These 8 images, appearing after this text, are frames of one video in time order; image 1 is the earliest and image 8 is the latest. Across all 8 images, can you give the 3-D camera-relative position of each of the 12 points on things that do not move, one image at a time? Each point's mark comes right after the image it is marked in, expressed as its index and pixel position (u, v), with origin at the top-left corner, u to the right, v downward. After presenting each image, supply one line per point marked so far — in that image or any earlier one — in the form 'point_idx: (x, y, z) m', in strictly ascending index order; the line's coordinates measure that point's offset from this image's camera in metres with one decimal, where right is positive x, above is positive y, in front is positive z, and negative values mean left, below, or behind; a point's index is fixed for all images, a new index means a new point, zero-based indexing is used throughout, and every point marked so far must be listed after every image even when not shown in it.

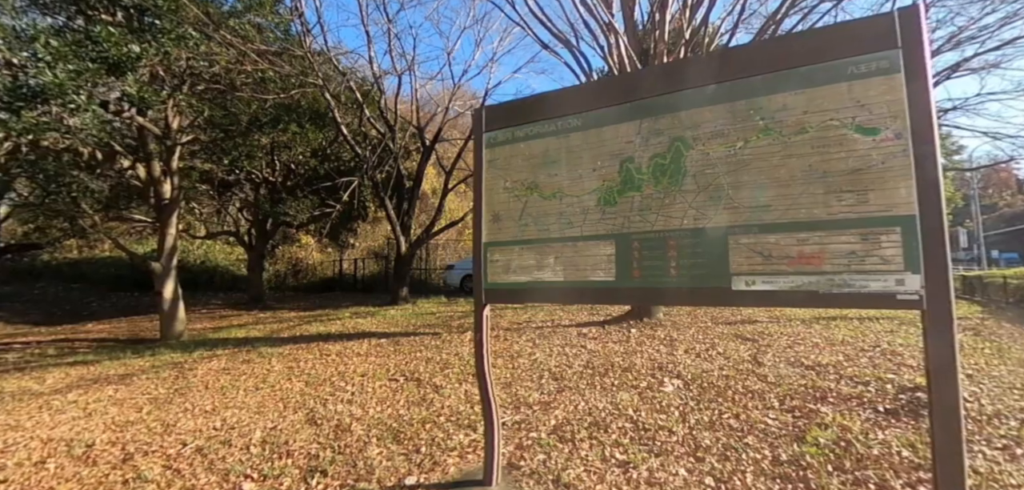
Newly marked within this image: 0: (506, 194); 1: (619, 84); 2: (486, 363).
0: (0.0, +0.3, +3.3) m
1: (+0.7, +1.0, +2.8) m
2: (-0.2, -0.8, +3.1) m
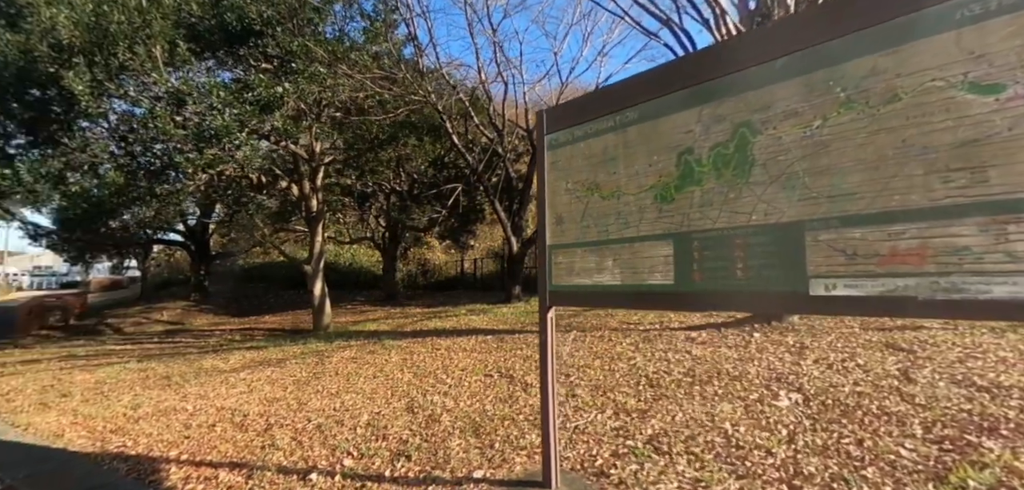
0: (+0.4, +0.3, +3.2) m
1: (+1.0, +1.0, +2.6) m
2: (+0.2, -0.9, +3.1) m
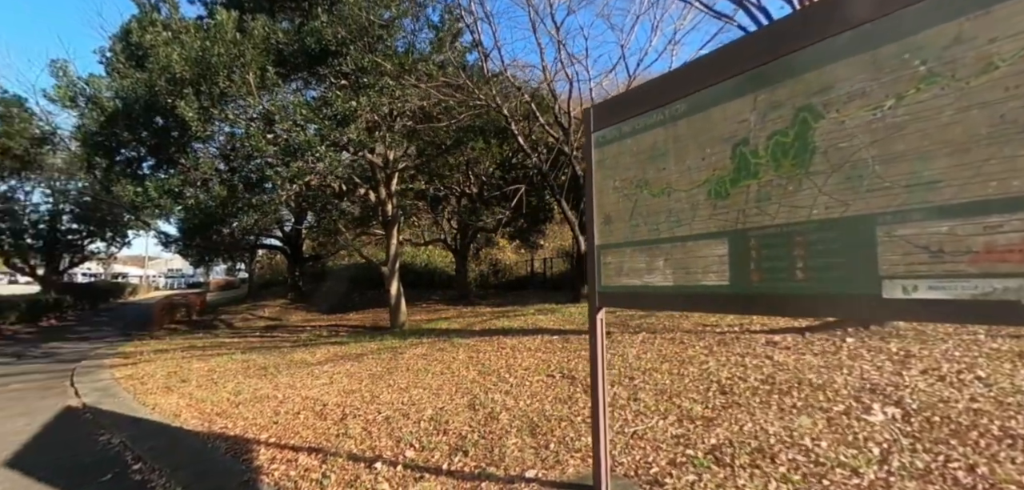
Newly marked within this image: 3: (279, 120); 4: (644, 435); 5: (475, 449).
0: (+0.7, +0.3, +3.2) m
1: (+1.2, +1.0, +2.4) m
2: (+0.6, -0.8, +3.1) m
3: (-4.2, +2.2, +8.2) m
4: (+1.2, -1.7, +4.0) m
5: (-0.3, -1.8, +3.9) m
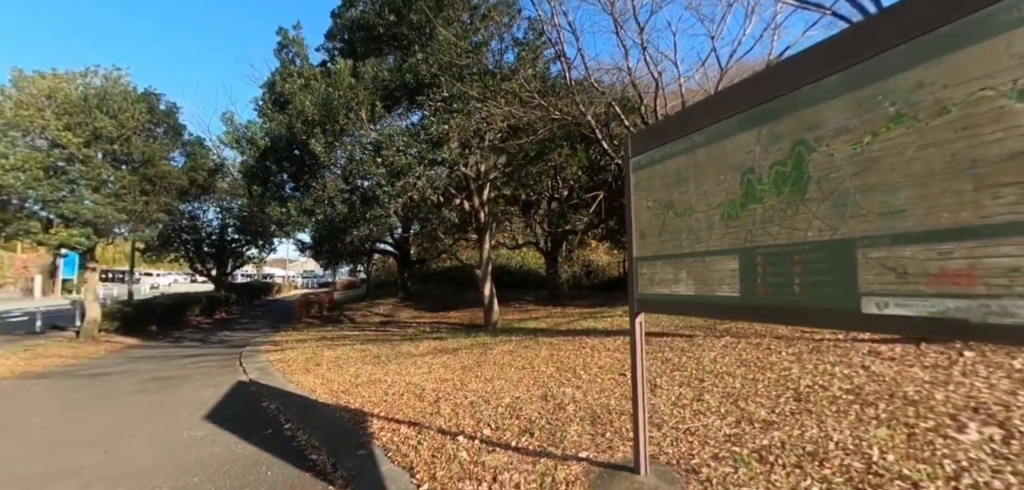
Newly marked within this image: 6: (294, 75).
0: (+1.1, +0.2, +3.6) m
1: (+1.4, +0.9, +2.7) m
2: (+1.0, -0.9, +3.5) m
3: (-2.6, +2.0, +9.5) m
4: (+1.7, -1.8, +4.3) m
5: (+0.3, -1.9, +4.5) m
6: (-5.1, +4.0, +10.7) m
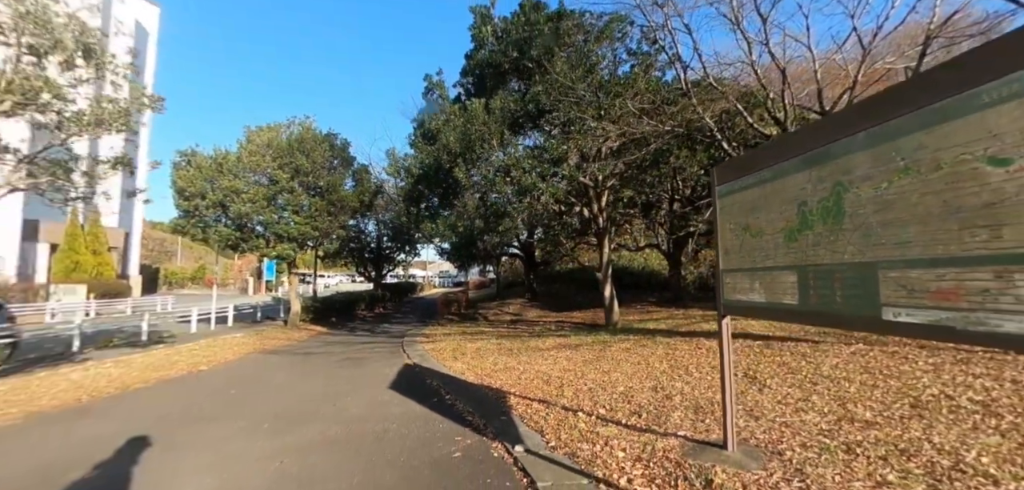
0: (+2.1, +0.1, +4.2) m
1: (+2.1, +0.8, +3.4) m
2: (+2.0, -1.1, +4.2) m
3: (+0.1, +1.9, +11.0) m
4: (+3.0, -1.9, +4.7) m
5: (+1.6, -2.0, +5.4) m
6: (-2.0, +3.7, +12.8) m
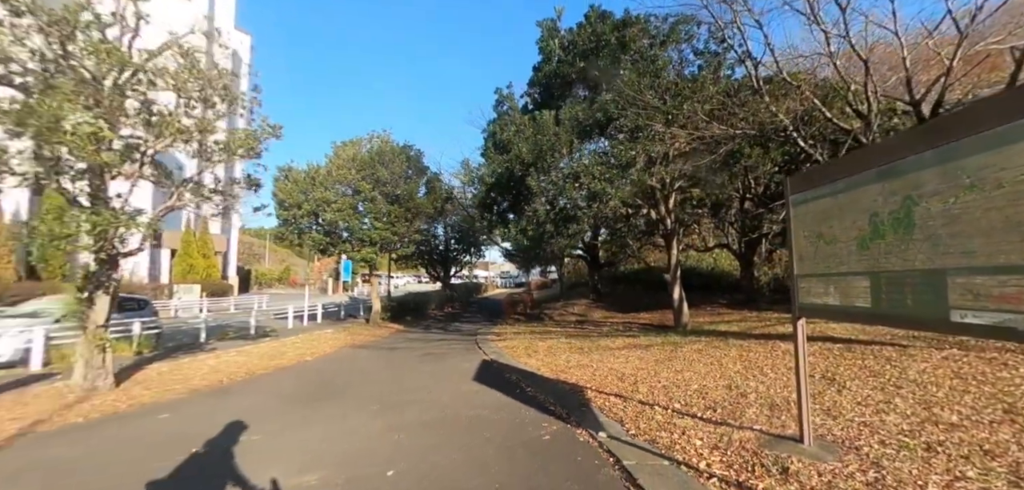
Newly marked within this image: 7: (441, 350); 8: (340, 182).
0: (+3.0, 0.0, +4.5) m
1: (+2.9, +0.7, +3.6) m
2: (+2.9, -1.1, +4.5) m
3: (+1.8, +1.8, +11.4) m
4: (+3.9, -1.9, +4.9) m
5: (+2.7, -2.1, +5.7) m
6: (0.0, +3.6, +13.5) m
7: (-2.1, -3.1, +13.2) m
8: (-7.0, +2.6, +18.3) m
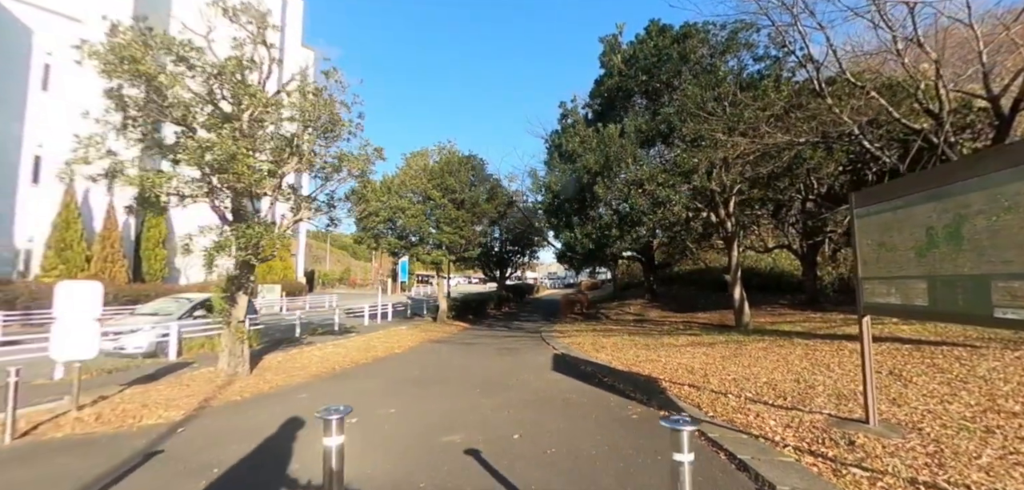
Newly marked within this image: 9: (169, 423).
0: (+4.1, 0.0, +5.1) m
1: (+3.9, +0.7, +4.3) m
2: (+4.0, -1.2, +5.1) m
3: (+3.7, +1.7, +12.2) m
4: (+5.1, -2.0, +5.4) m
5: (+3.9, -2.2, +6.3) m
6: (+2.0, +3.5, +14.4) m
7: (0.0, -3.2, +14.3) m
8: (-4.4, +2.4, +19.8) m
9: (-5.0, -2.6, +6.5) m
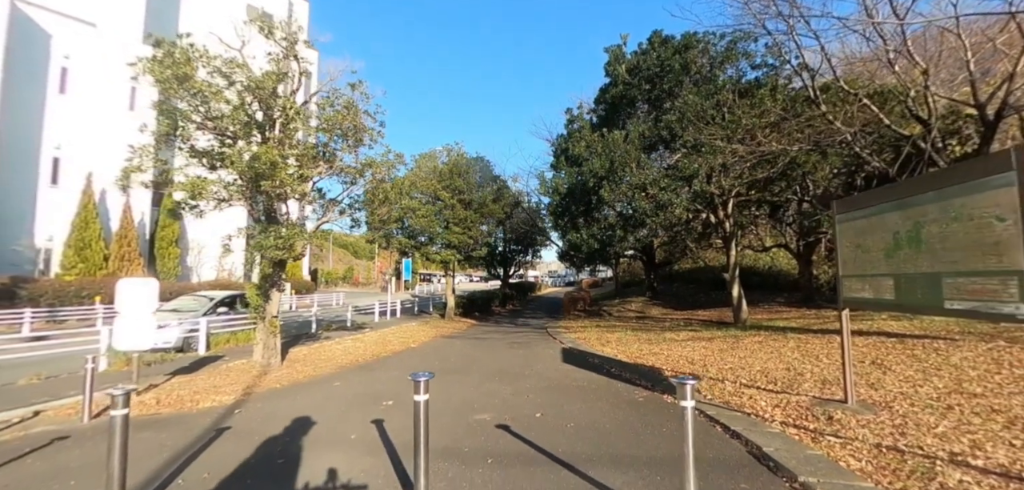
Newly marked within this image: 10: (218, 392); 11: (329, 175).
0: (+4.4, -0.1, +5.9) m
1: (+4.2, +0.6, +5.0) m
2: (+4.3, -1.2, +5.9) m
3: (+4.0, +1.7, +12.9) m
4: (+5.4, -2.0, +6.2) m
5: (+4.2, -2.2, +7.1) m
6: (+2.3, +3.5, +15.1) m
7: (+0.3, -3.2, +15.0) m
8: (-4.1, +2.4, +20.5) m
9: (-4.7, -2.6, +7.3) m
10: (-5.3, -2.6, +8.0) m
11: (-4.6, +1.7, +11.0) m
